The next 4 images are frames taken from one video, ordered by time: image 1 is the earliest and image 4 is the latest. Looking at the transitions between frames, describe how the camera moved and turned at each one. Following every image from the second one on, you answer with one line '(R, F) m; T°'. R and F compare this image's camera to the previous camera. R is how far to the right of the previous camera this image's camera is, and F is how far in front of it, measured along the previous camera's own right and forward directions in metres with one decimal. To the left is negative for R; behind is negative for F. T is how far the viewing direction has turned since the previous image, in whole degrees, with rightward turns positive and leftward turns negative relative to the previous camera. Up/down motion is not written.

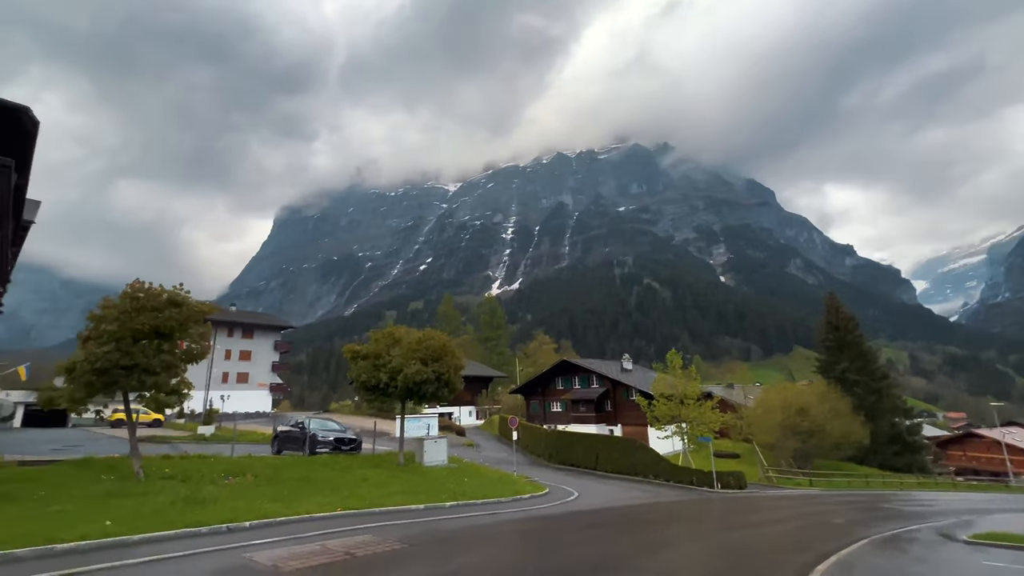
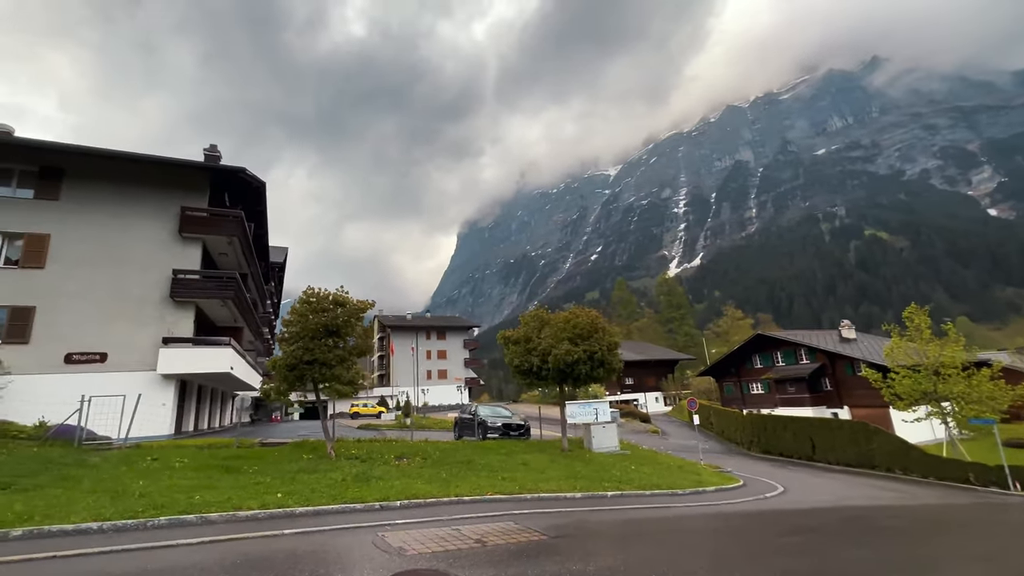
(+1.1, +2.0) m; -22°
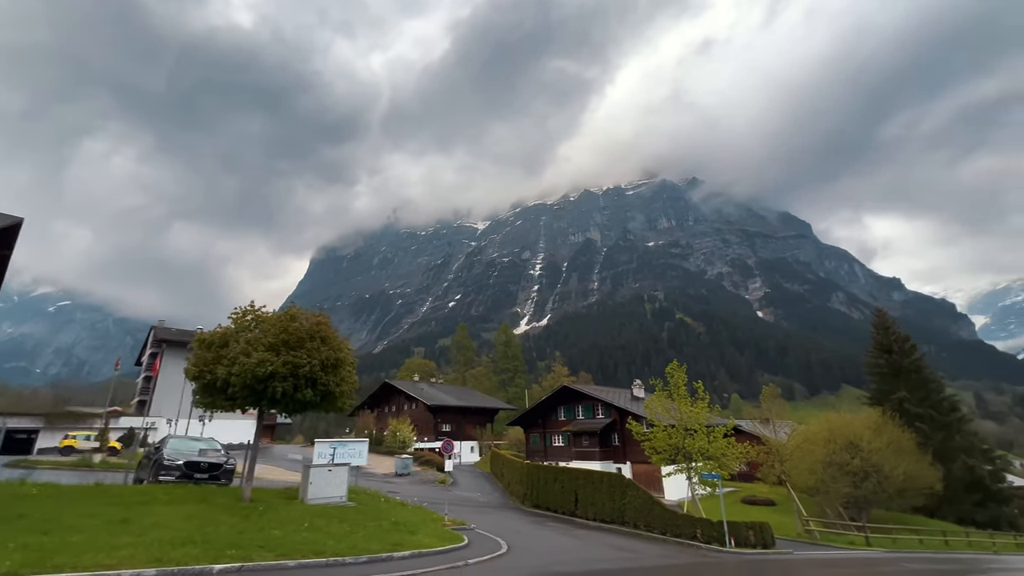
(+5.5, +3.1) m; +18°
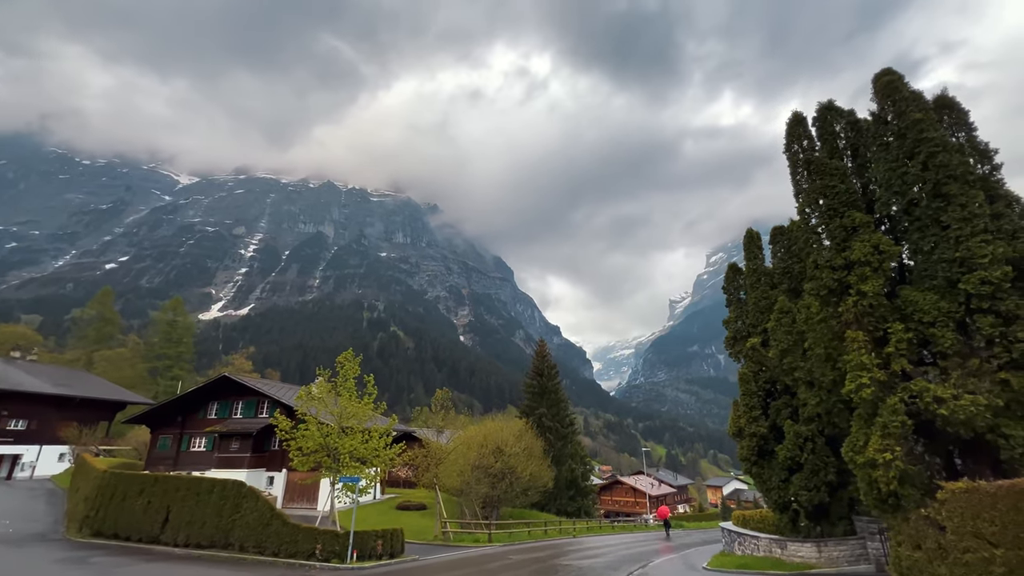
(+3.2, +3.0) m; +34°
